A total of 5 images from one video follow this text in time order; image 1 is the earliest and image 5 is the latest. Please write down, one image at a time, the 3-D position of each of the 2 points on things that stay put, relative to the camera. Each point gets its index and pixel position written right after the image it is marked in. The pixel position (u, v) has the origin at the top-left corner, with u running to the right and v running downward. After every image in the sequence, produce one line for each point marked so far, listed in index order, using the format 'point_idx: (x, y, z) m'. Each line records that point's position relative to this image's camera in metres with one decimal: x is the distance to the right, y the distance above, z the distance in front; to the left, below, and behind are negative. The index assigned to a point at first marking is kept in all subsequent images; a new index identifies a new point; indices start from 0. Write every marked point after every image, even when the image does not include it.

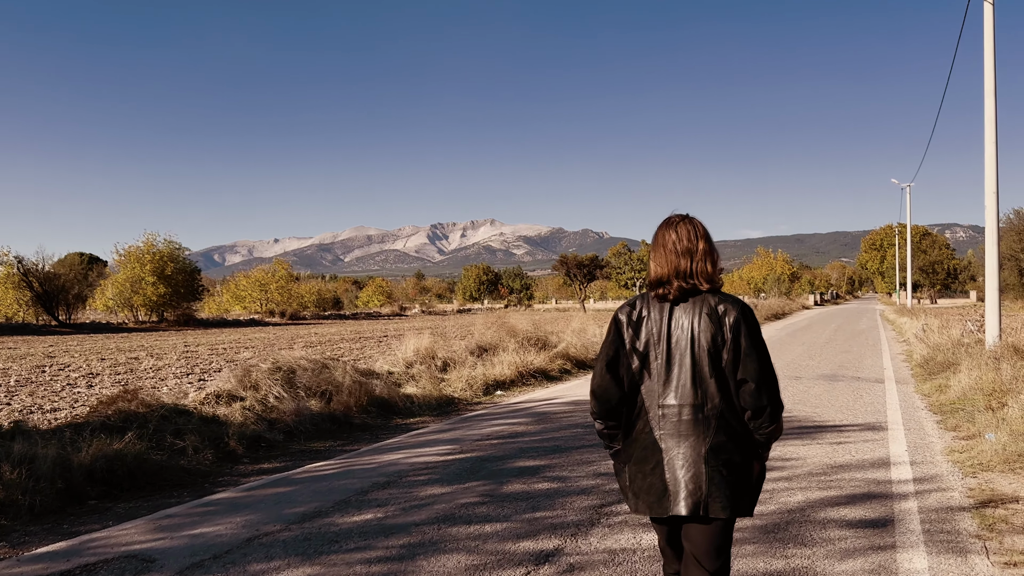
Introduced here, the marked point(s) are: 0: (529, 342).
0: (+0.3, -1.3, +14.5) m
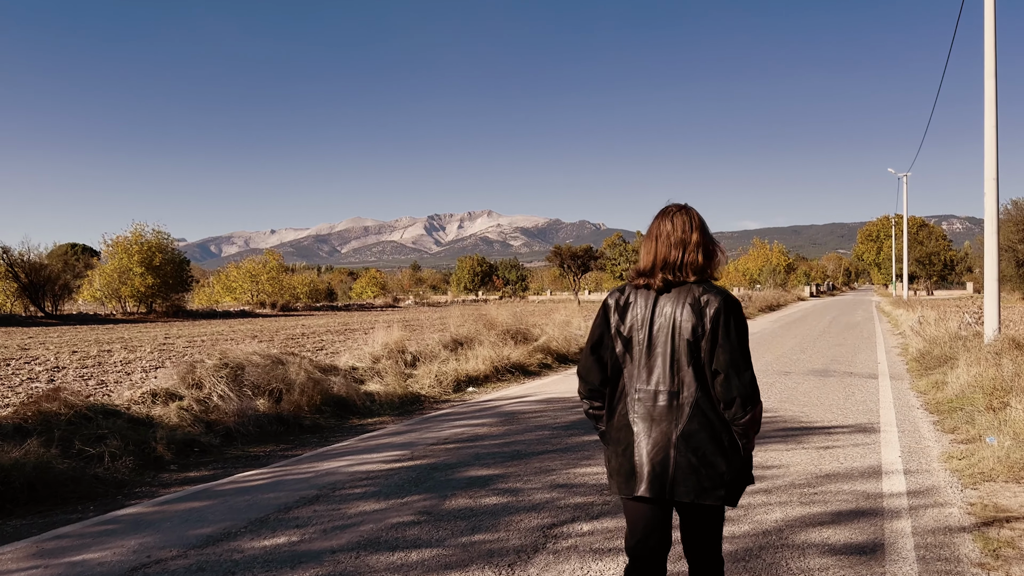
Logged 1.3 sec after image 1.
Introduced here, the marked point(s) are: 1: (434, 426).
0: (-0.1, -1.1, +13.9) m
1: (-1.0, -1.7, +7.6) m
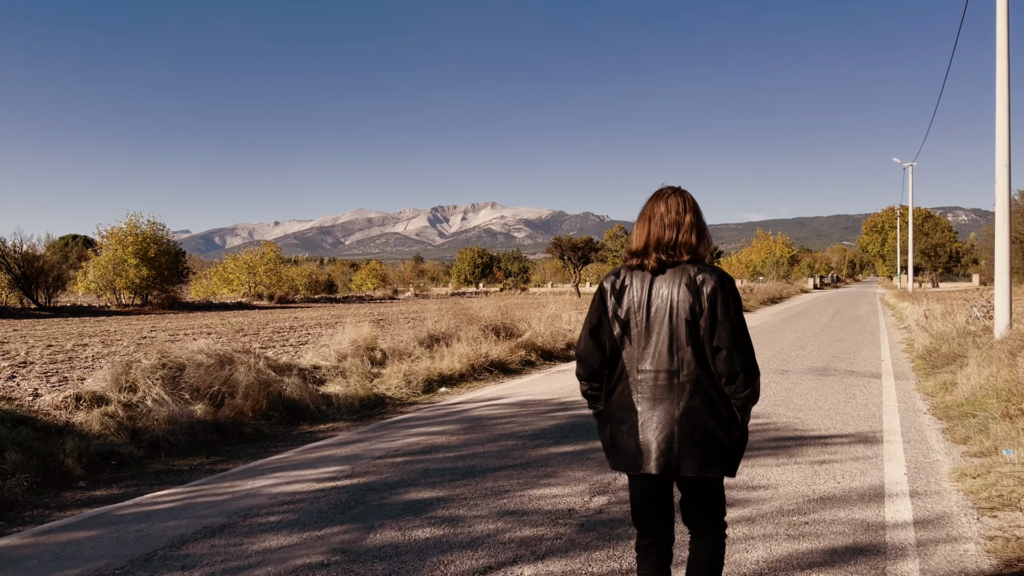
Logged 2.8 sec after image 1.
0: (-0.5, -0.9, +13.2) m
1: (-1.4, -1.6, +6.9) m
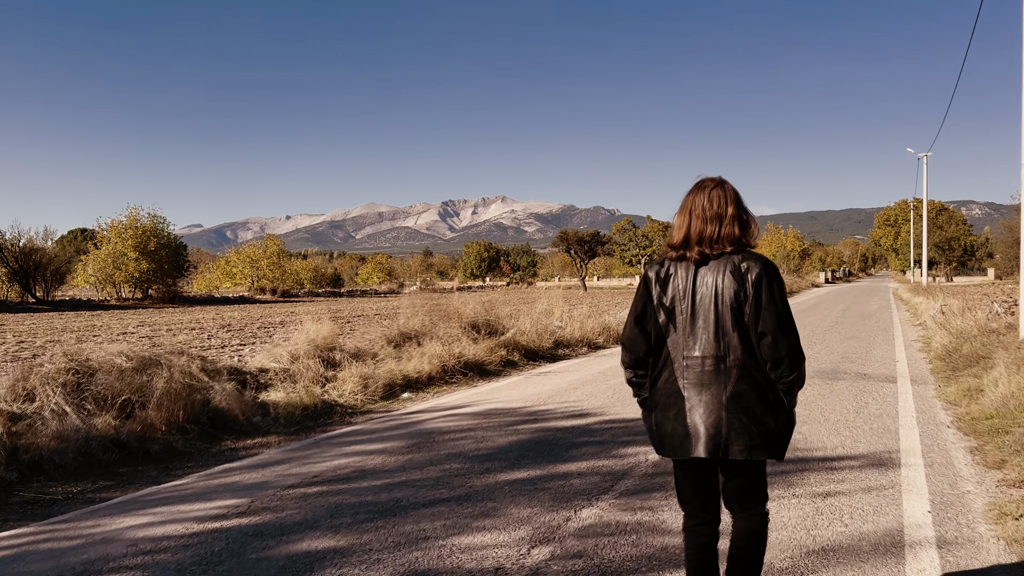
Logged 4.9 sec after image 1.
0: (-0.9, -0.8, +12.2) m
1: (-1.8, -1.6, +5.9) m
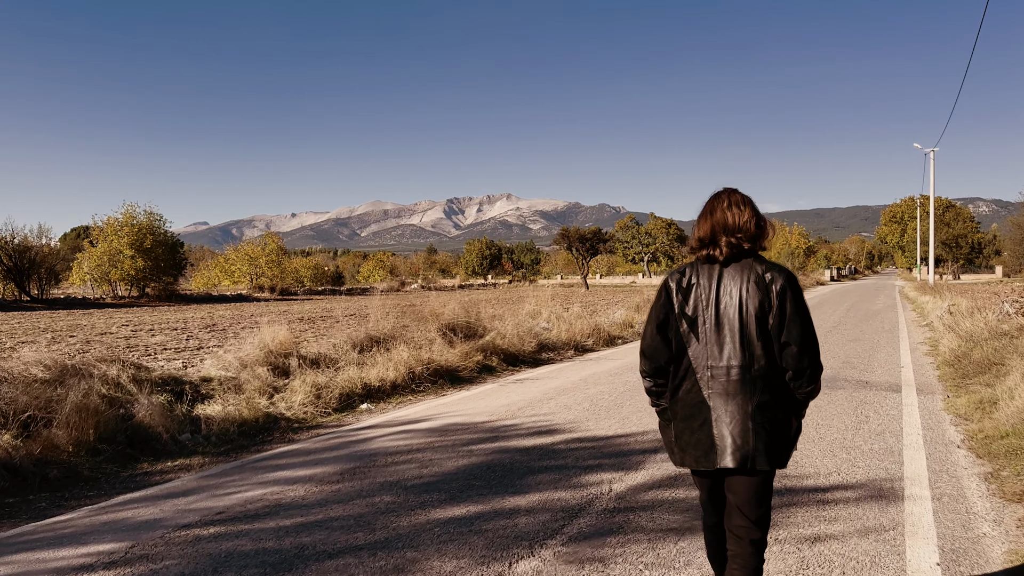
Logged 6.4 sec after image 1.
0: (-1.3, -0.8, +11.4) m
1: (-2.3, -1.6, +5.2) m
